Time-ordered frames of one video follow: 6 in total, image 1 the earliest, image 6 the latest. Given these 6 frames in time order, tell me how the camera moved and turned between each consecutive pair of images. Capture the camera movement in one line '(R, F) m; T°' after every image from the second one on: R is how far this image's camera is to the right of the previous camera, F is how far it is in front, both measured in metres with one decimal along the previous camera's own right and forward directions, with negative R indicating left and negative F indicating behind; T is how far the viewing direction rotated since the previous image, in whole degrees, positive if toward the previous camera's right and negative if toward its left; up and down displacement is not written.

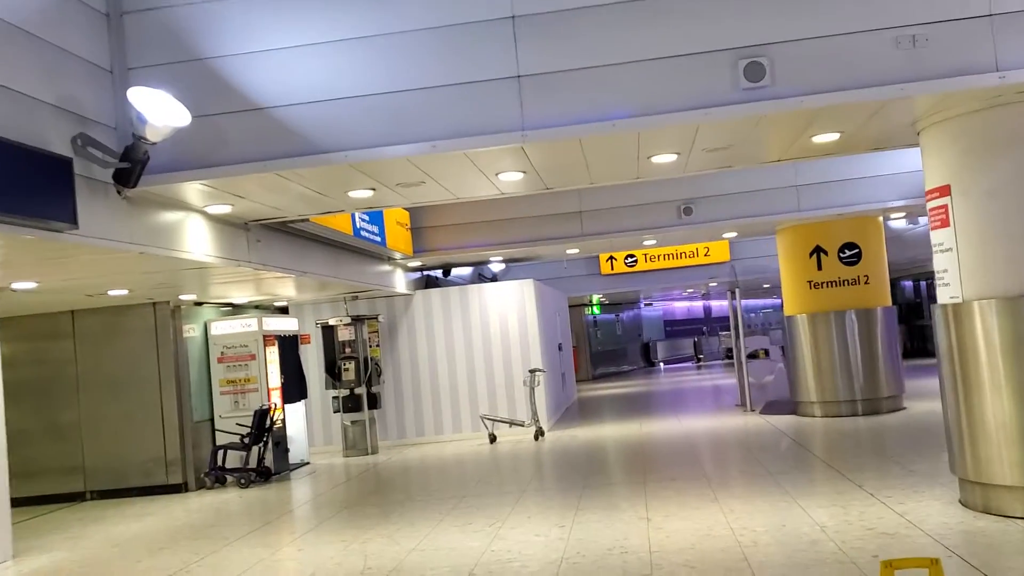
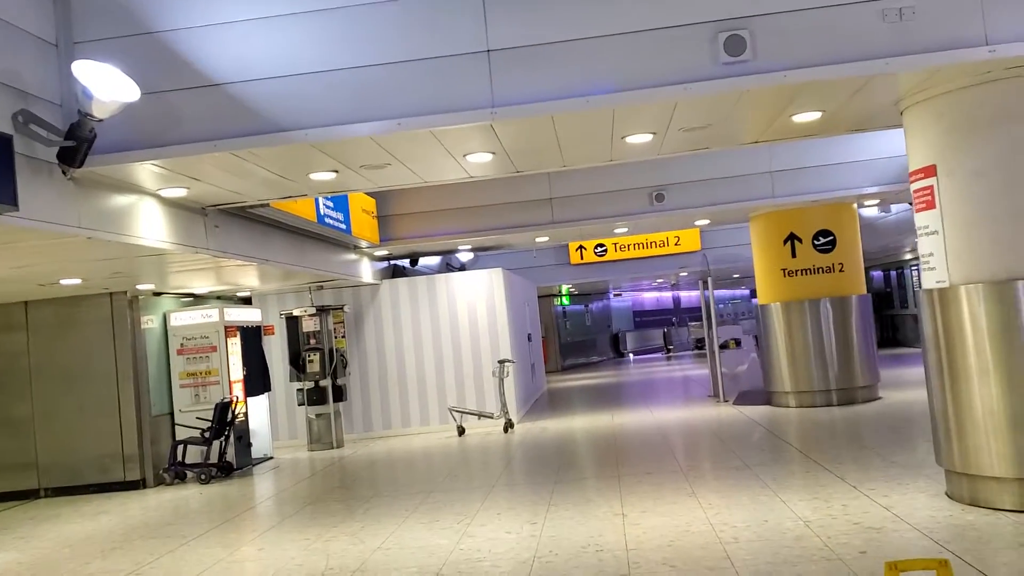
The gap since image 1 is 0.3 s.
(0.0, +0.3) m; +2°
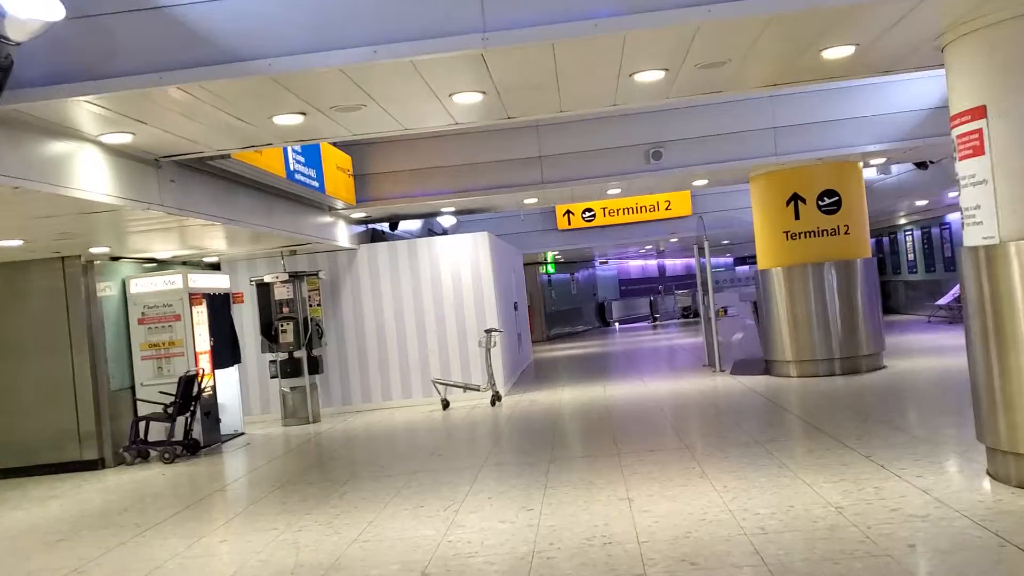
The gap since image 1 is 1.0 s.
(-0.1, +0.7) m; +1°
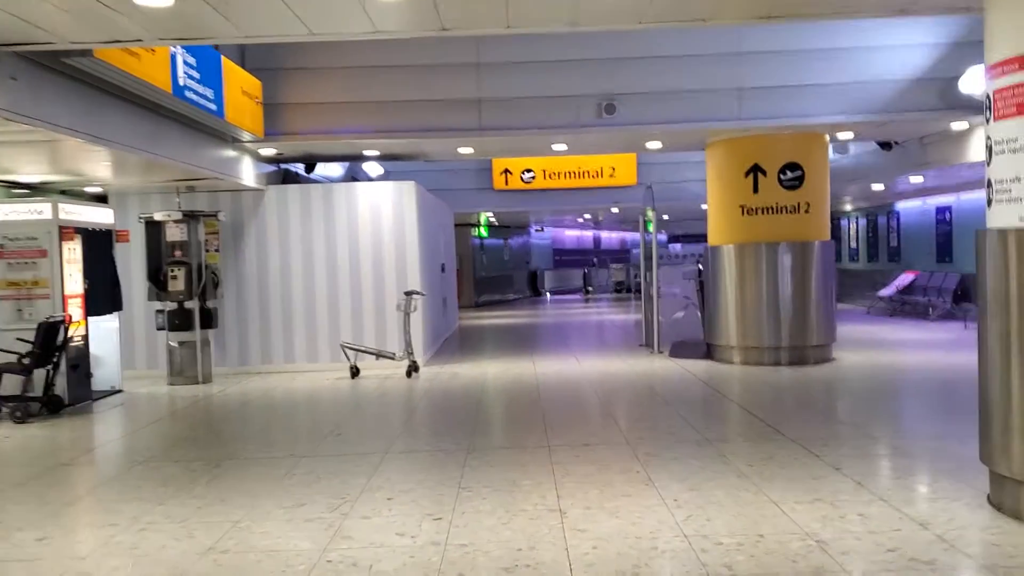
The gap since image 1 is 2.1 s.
(0.0, +1.1) m; +4°
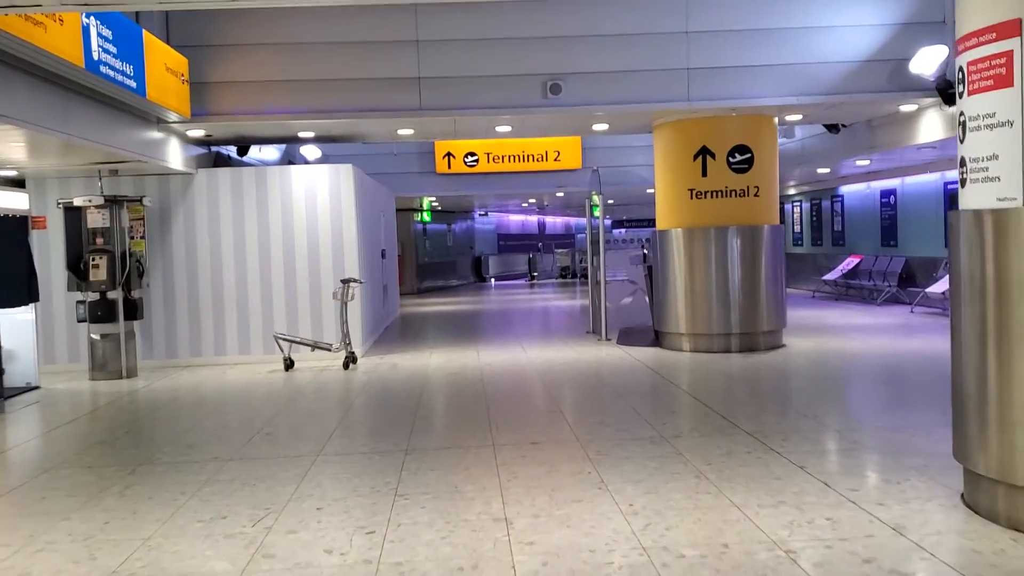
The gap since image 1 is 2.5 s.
(0.0, +0.4) m; +3°
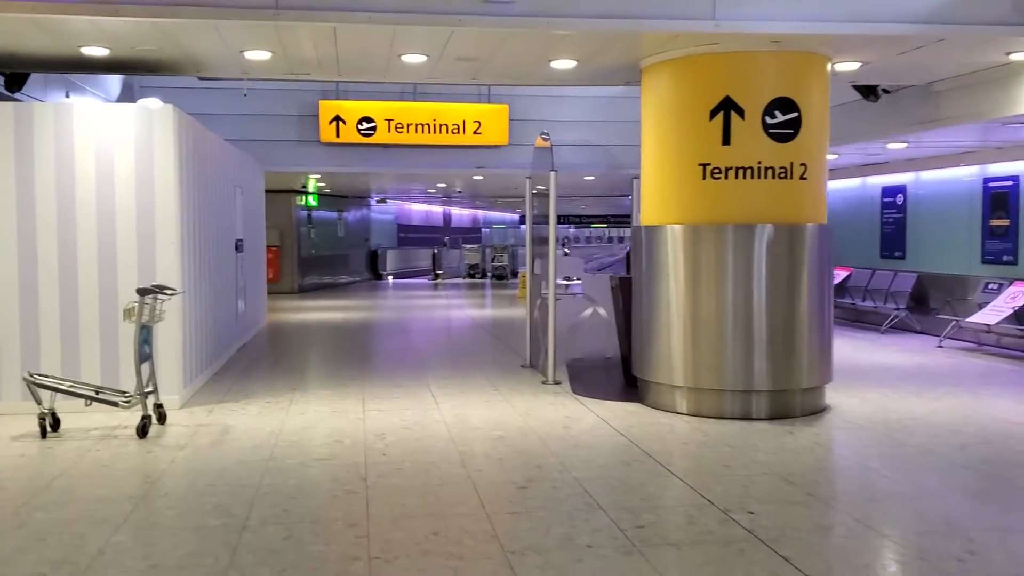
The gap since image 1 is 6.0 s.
(-0.1, +3.5) m; +6°
